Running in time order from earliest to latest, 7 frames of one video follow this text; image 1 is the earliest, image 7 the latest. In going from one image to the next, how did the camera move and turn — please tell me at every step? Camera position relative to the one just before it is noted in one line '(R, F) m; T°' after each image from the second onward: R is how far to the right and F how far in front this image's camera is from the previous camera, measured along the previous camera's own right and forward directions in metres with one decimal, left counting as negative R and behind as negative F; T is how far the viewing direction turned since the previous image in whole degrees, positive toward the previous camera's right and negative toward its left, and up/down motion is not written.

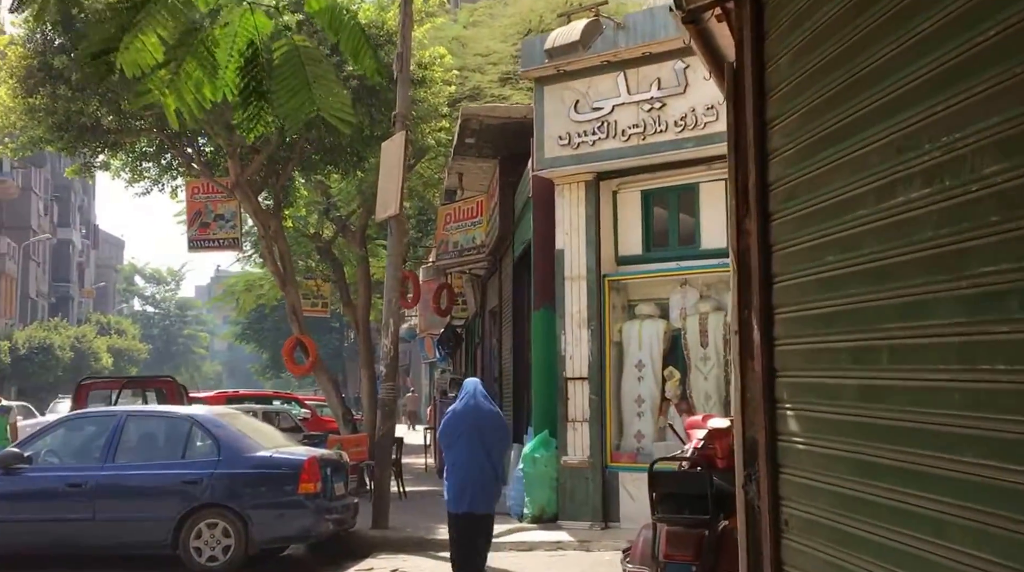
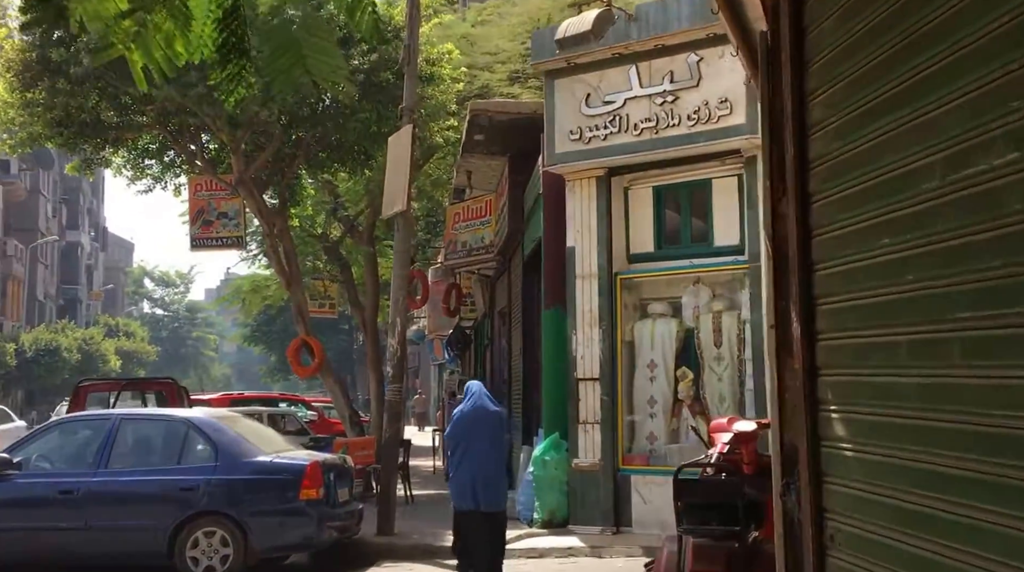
(0.0, +0.3) m; 0°
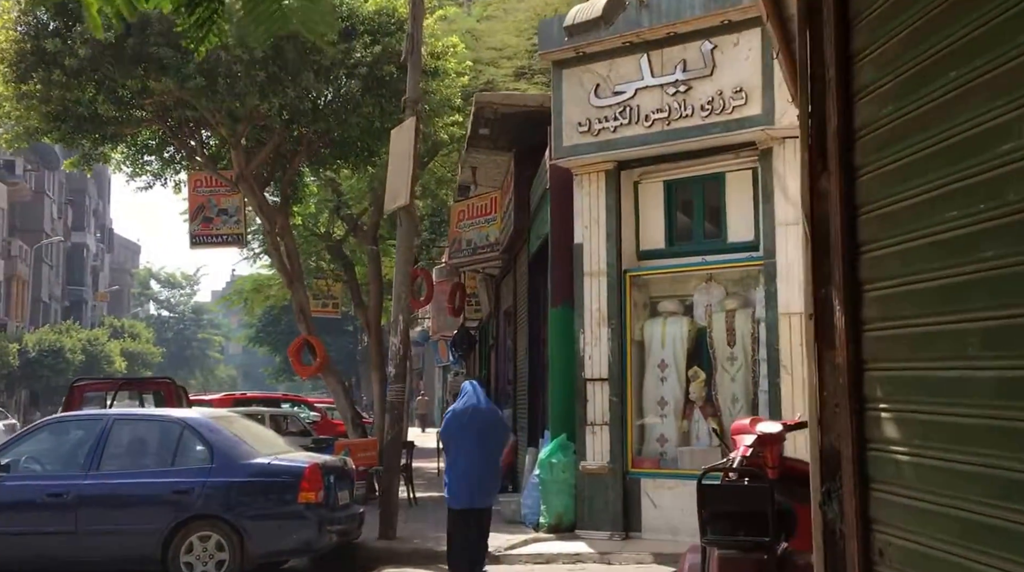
(0.0, +0.3) m; 0°
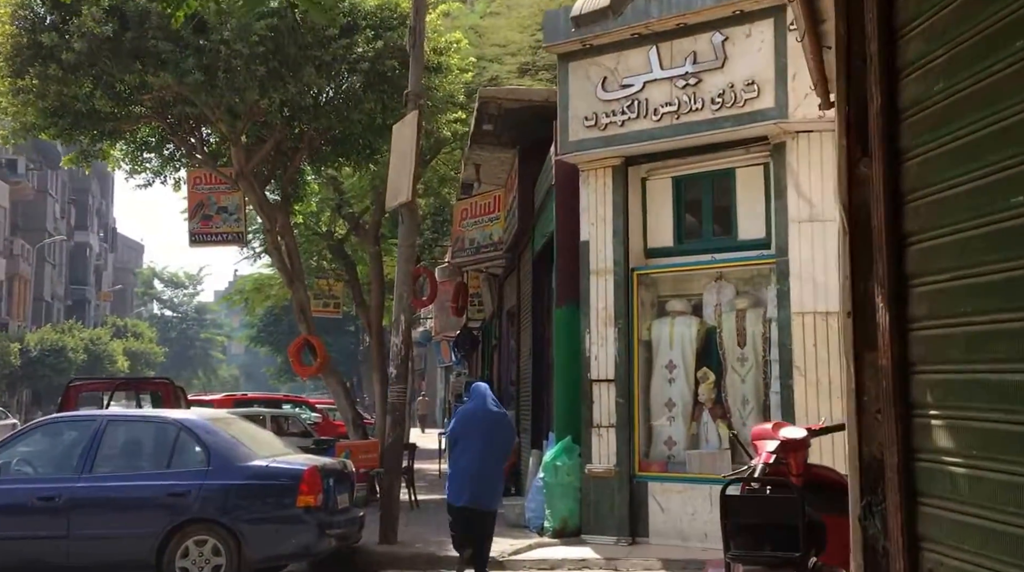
(0.0, +0.2) m; 0°
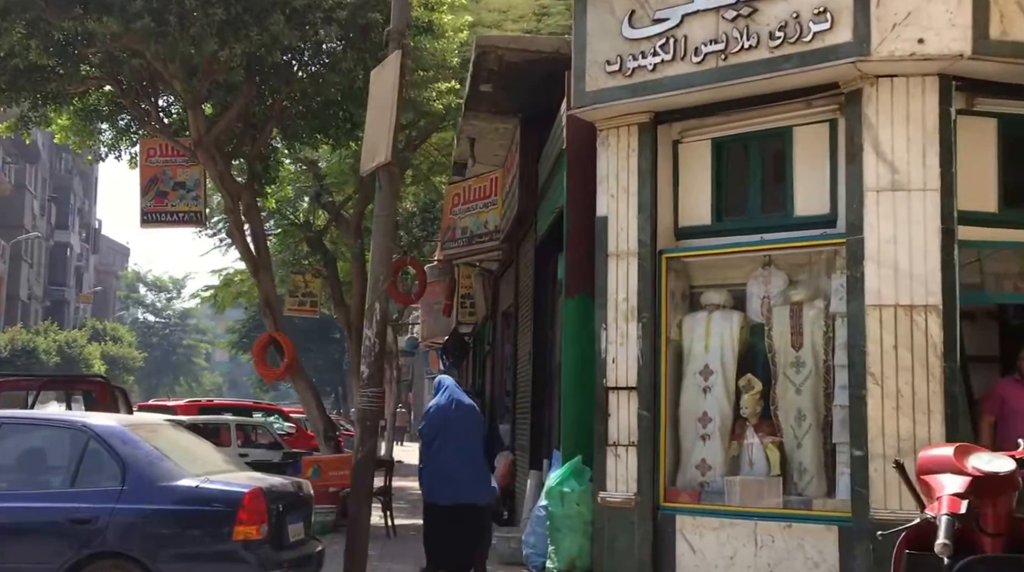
(-0.1, +1.8) m; +1°
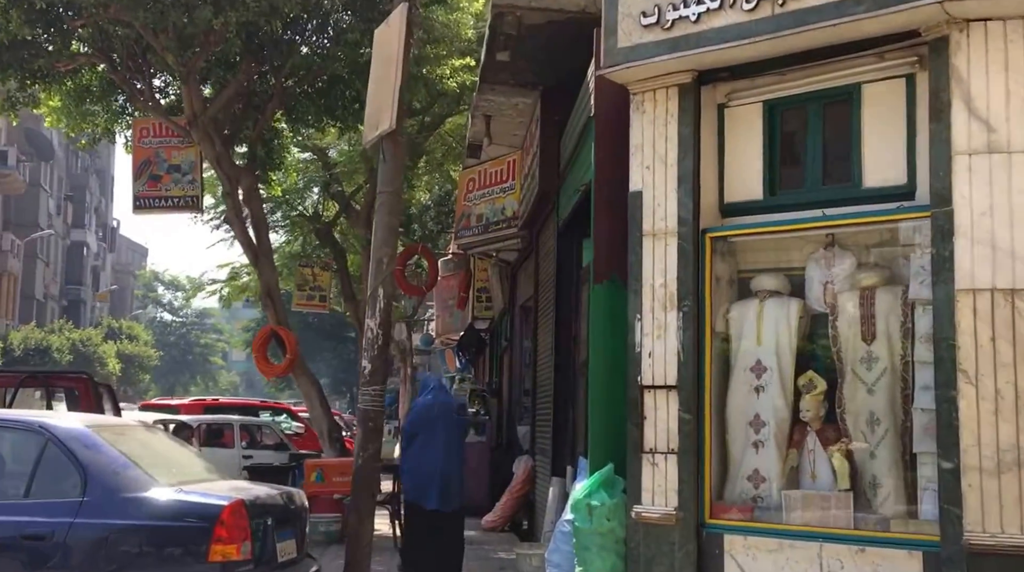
(0.0, +1.0) m; -1°
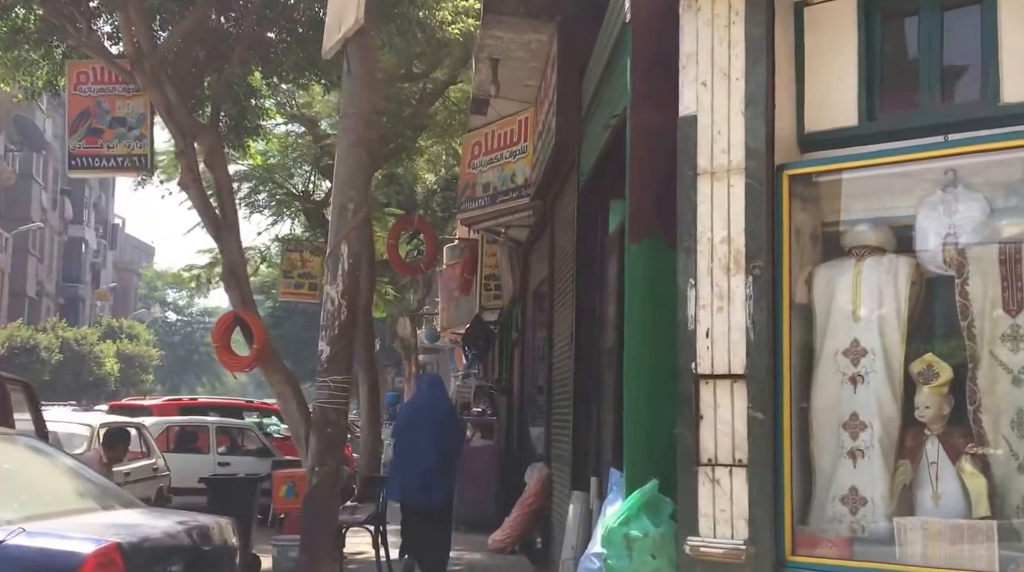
(0.0, +1.7) m; 0°
